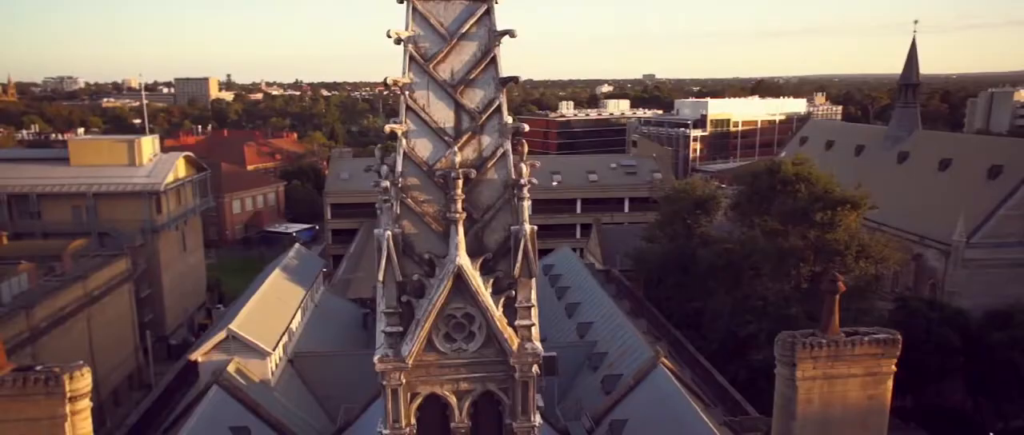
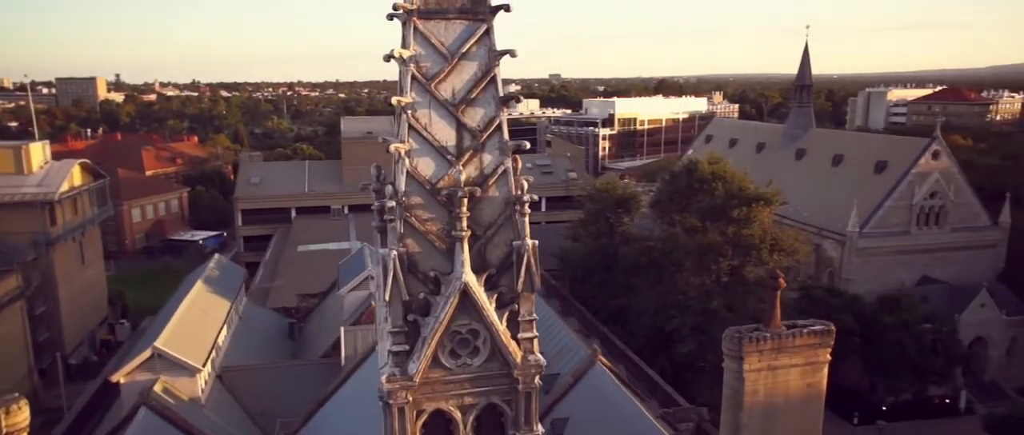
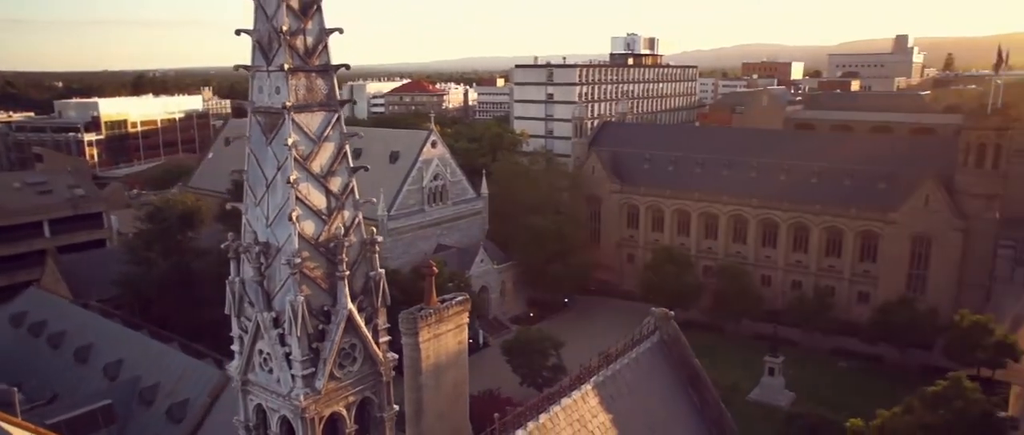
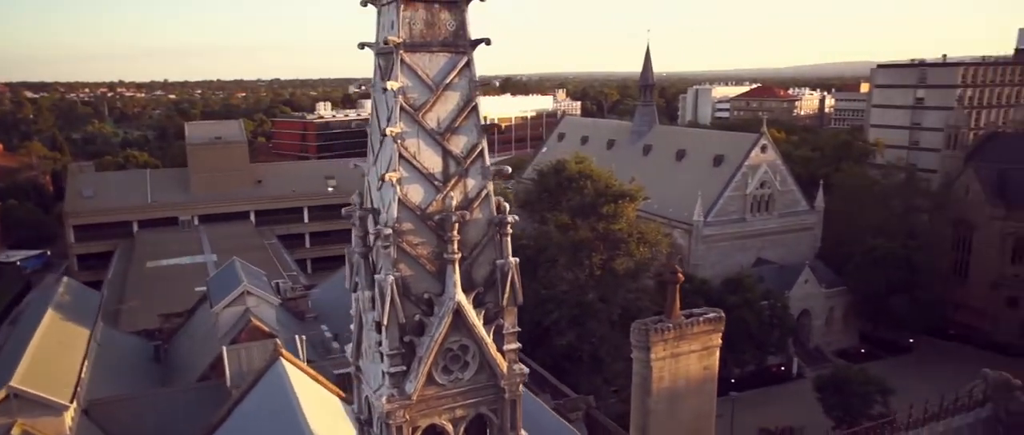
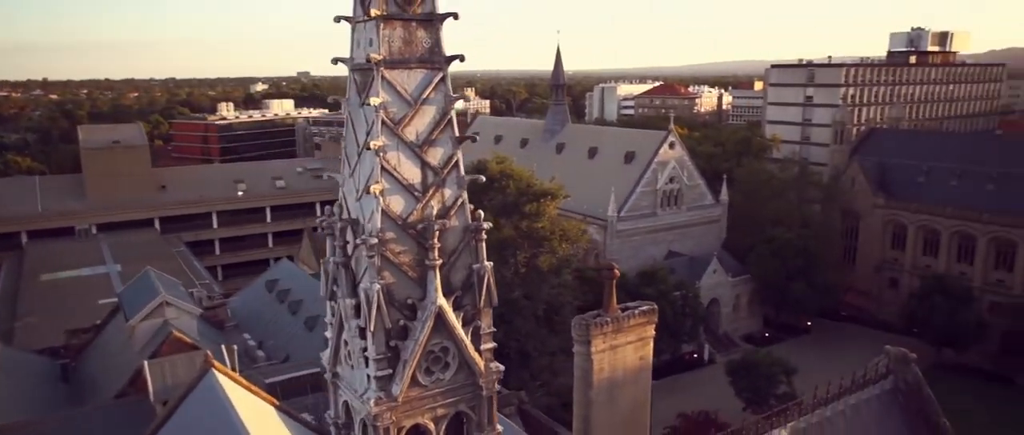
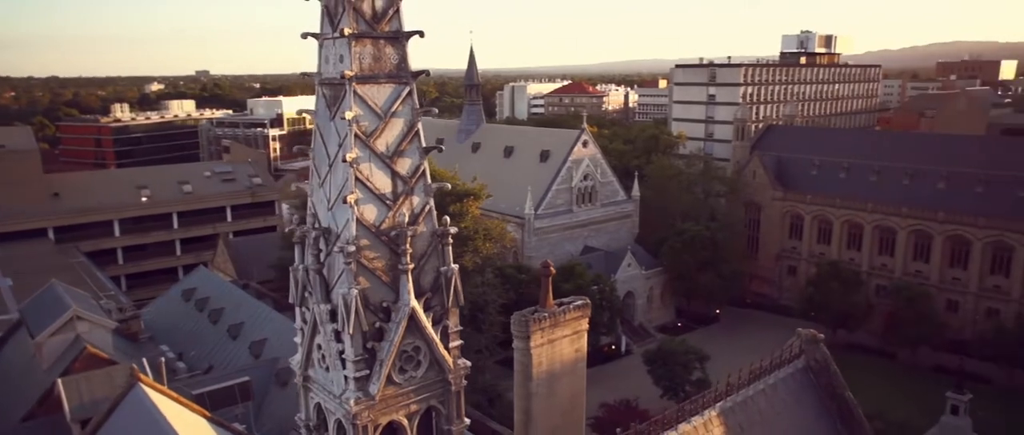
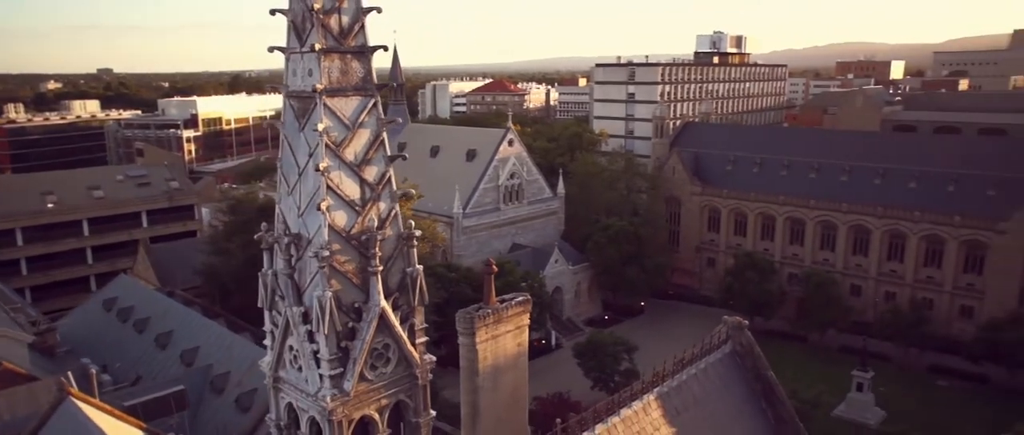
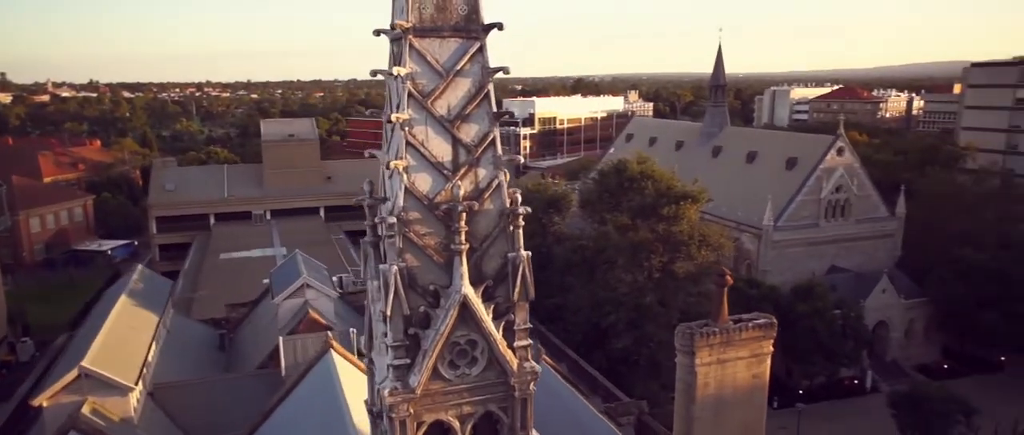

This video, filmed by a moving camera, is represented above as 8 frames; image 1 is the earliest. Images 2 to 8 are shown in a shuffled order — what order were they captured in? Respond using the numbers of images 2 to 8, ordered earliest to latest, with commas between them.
2, 8, 4, 5, 6, 7, 3
